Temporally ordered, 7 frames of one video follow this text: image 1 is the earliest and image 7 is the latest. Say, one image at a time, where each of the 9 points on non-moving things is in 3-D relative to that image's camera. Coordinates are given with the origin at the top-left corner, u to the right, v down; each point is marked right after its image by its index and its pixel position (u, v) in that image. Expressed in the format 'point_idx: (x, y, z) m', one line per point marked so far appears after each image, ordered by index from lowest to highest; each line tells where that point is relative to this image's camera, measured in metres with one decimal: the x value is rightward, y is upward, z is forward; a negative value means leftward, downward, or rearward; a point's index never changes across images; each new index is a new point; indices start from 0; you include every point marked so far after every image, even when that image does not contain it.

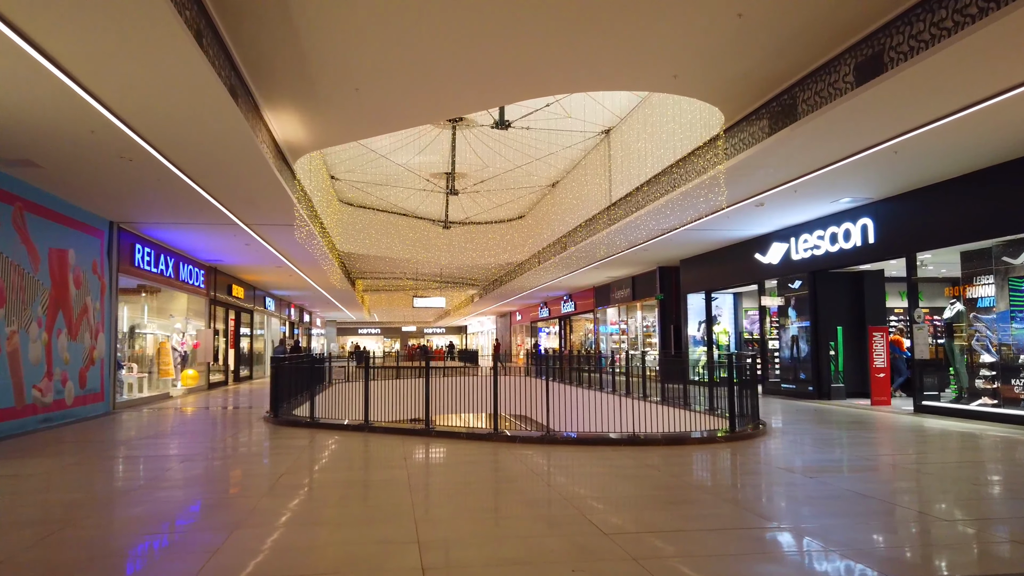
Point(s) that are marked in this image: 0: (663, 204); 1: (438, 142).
0: (+1.9, +1.1, +9.6) m
1: (-1.3, +2.5, +13.4) m
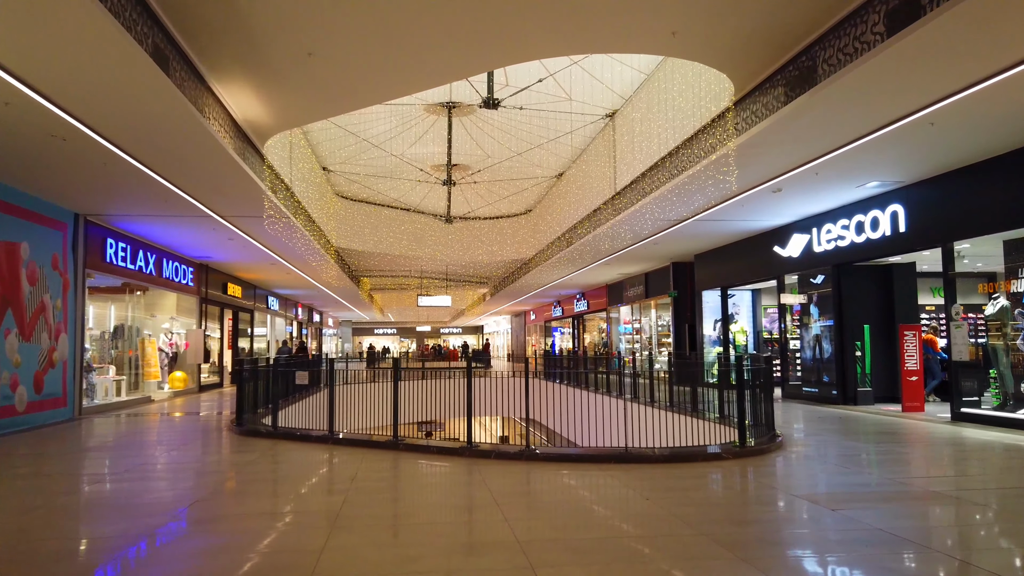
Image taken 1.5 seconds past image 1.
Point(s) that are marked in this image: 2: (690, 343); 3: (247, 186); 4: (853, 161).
0: (+1.8, +1.1, +8.7) m
1: (-1.3, +2.6, +12.6) m
2: (+3.9, -1.2, +16.6) m
3: (-2.9, +1.1, +8.3) m
4: (+3.5, +1.3, +7.8) m
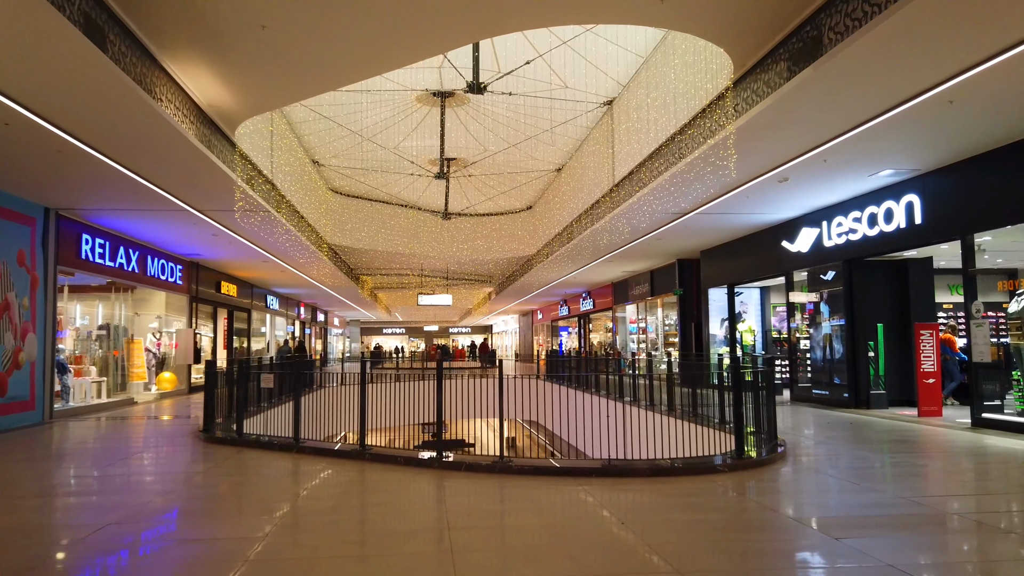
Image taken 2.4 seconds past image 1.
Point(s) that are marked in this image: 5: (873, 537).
0: (+1.7, +1.2, +8.1) m
1: (-1.3, +2.6, +12.1) m
2: (+3.9, -1.2, +16.0) m
3: (-3.0, +1.1, +7.9) m
4: (+3.3, +1.3, +7.2) m
5: (+1.9, -1.3, +4.1) m
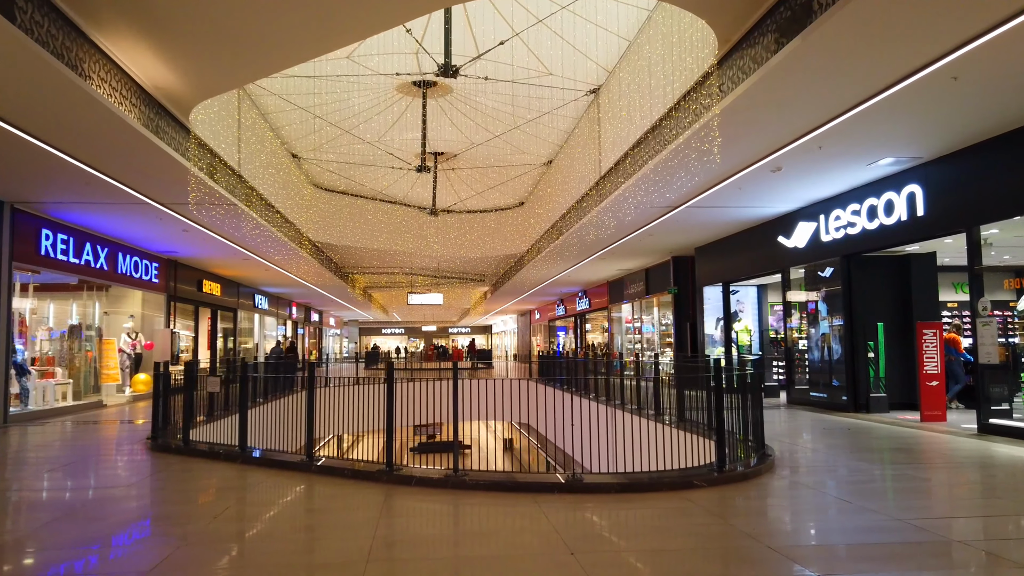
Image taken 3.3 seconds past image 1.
0: (+1.4, +1.2, +7.6) m
1: (-1.6, +2.6, +11.6) m
2: (+3.6, -1.1, +15.5) m
3: (-3.3, +1.2, +7.4) m
4: (+3.1, +1.4, +6.7) m
5: (+1.6, -1.3, +3.5) m
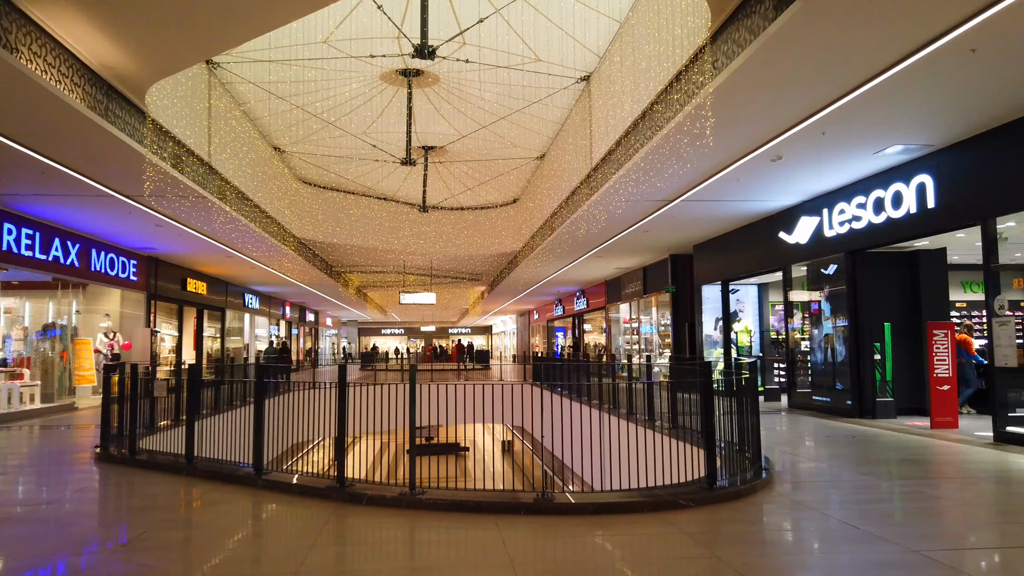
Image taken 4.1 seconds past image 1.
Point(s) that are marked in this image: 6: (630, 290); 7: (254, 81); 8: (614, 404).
0: (+1.2, +1.2, +7.1) m
1: (-1.7, +2.7, +11.1) m
2: (+3.5, -1.1, +15.0) m
3: (-3.5, +1.2, +6.9) m
4: (+2.9, +1.4, +6.2) m
5: (+1.4, -1.3, +3.0) m
6: (+2.9, 0.0, +19.0) m
7: (-3.3, +2.6, +9.7) m
8: (+1.3, -1.5, +9.7) m
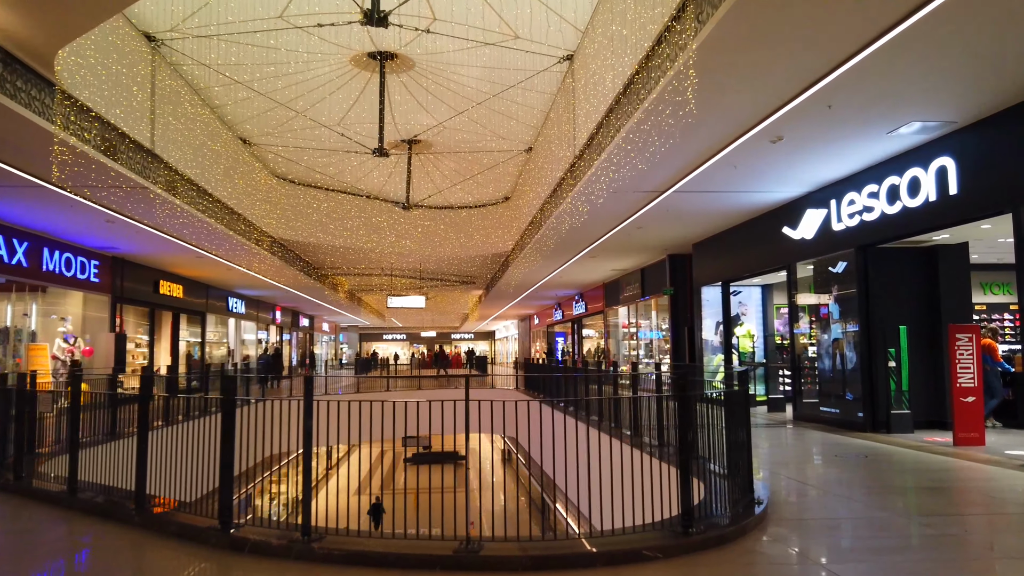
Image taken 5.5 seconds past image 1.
0: (+0.9, +1.2, +6.3) m
1: (-2.0, +2.7, +10.3) m
2: (+3.3, -1.2, +14.1) m
3: (-3.8, +1.2, +6.1) m
4: (+2.6, +1.4, +5.3) m
5: (+1.1, -1.2, +2.1) m
6: (+2.7, -0.1, +18.1) m
7: (-3.6, +2.6, +8.9) m
8: (+1.0, -1.5, +8.9) m
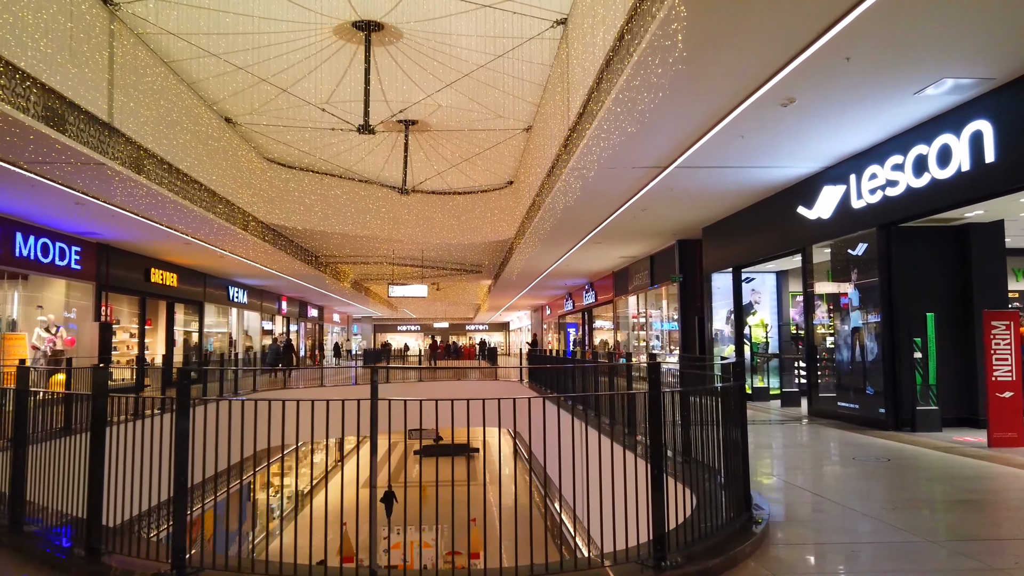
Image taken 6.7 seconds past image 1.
0: (+0.8, +1.4, +5.6) m
1: (-2.1, +2.8, +9.6) m
2: (+3.3, -0.9, +13.3) m
3: (-4.0, +1.3, +5.5) m
4: (+2.4, +1.6, +4.6) m
5: (+0.8, -1.1, +1.5) m
6: (+2.9, +0.2, +17.3) m
7: (-3.7, +2.8, +8.3) m
8: (+0.9, -1.3, +8.2) m
